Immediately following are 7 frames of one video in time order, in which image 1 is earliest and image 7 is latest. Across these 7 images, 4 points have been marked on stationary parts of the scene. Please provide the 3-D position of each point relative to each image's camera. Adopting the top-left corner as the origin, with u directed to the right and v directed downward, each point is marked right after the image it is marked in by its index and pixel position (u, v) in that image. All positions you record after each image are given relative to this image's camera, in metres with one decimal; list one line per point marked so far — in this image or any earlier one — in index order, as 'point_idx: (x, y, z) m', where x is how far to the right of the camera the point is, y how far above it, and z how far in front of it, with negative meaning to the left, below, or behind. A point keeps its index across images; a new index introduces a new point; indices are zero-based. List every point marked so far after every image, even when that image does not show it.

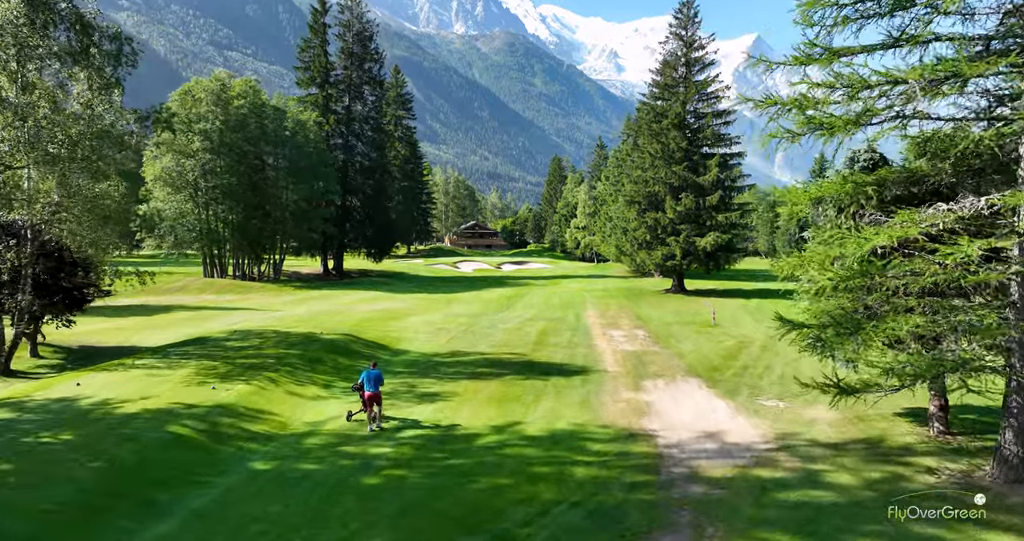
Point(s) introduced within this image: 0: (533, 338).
0: (+0.5, -1.8, +18.0) m
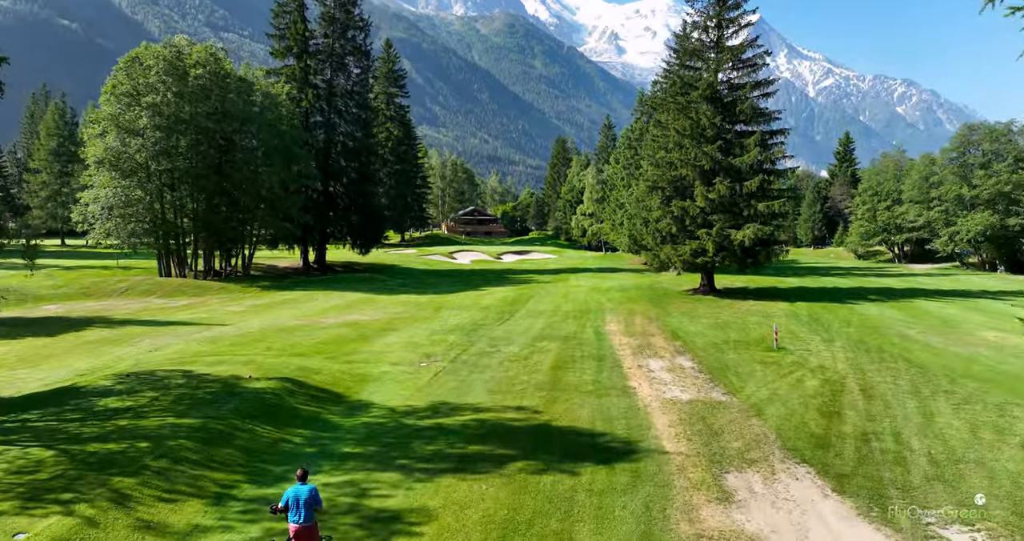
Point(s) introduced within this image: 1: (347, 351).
0: (+0.6, -2.0, +13.3) m
1: (-3.7, -1.9, +15.6) m
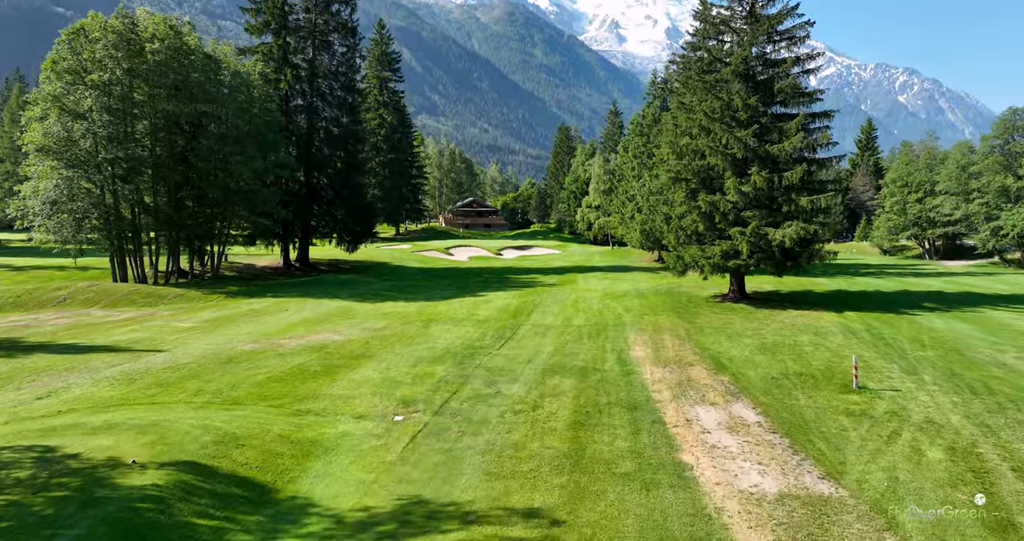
0: (+0.7, -2.4, +9.7) m
1: (-3.6, -2.2, +11.9) m
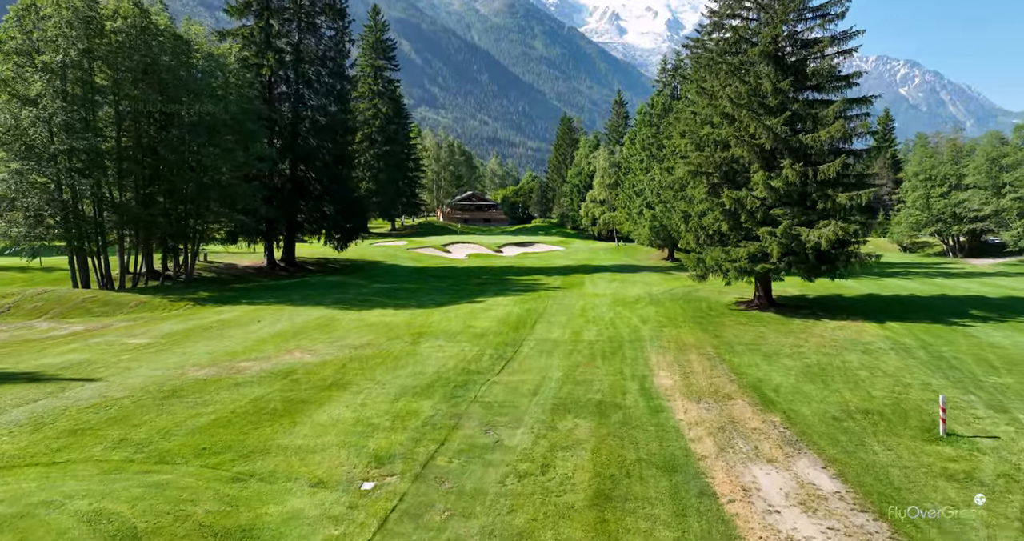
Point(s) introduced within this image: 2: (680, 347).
0: (+0.8, -2.7, +7.2) m
1: (-3.6, -2.5, +9.4) m
2: (+4.0, -1.8, +16.5) m
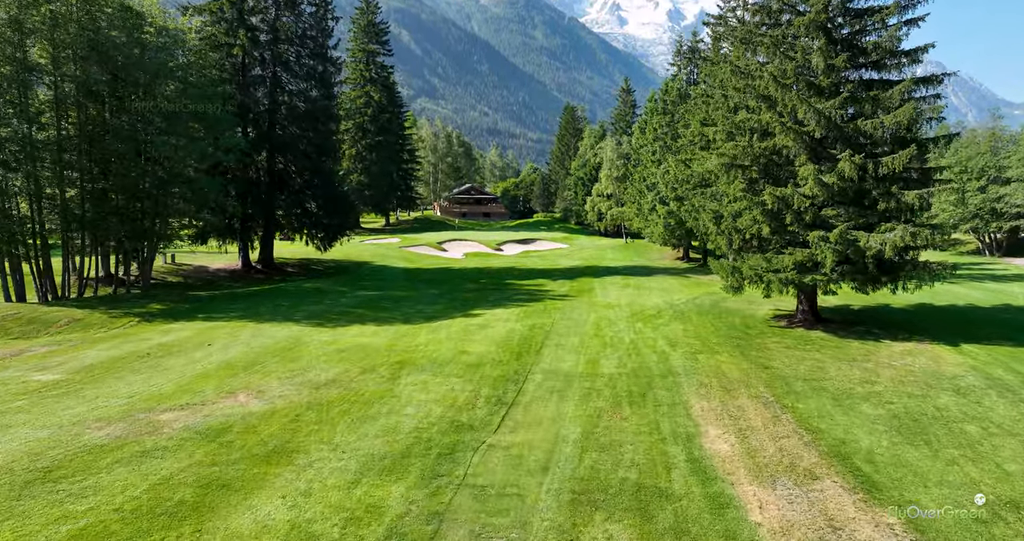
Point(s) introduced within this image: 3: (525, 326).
0: (+0.8, -3.2, +3.9) m
1: (-3.6, -2.9, +6.1) m
2: (+4.1, -2.2, +13.2) m
3: (+0.4, -1.5, +18.9) m
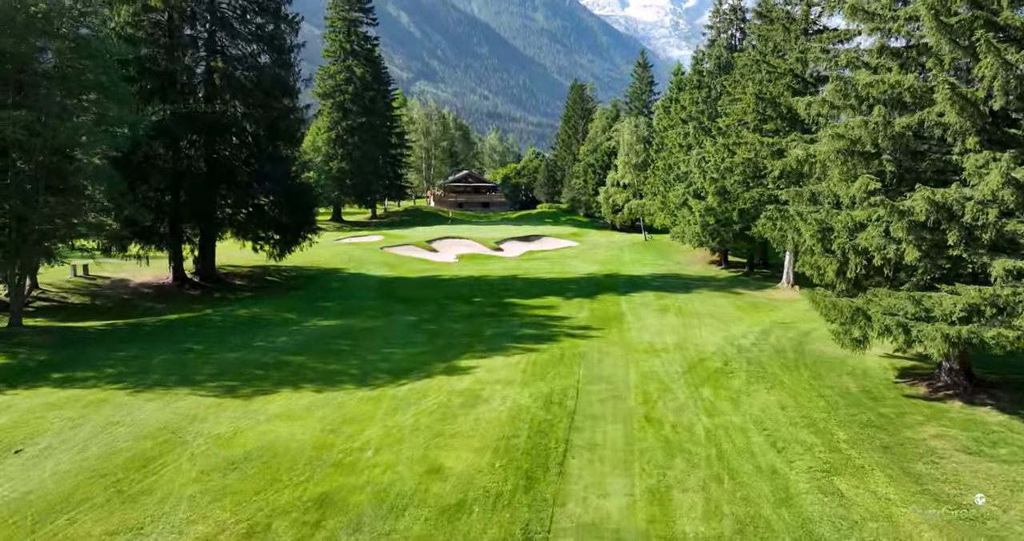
0: (+0.9, -4.3, -2.6) m
1: (-3.5, -4.0, -0.4) m
2: (+4.2, -3.1, +6.7) m
3: (+0.5, -2.3, +12.4) m
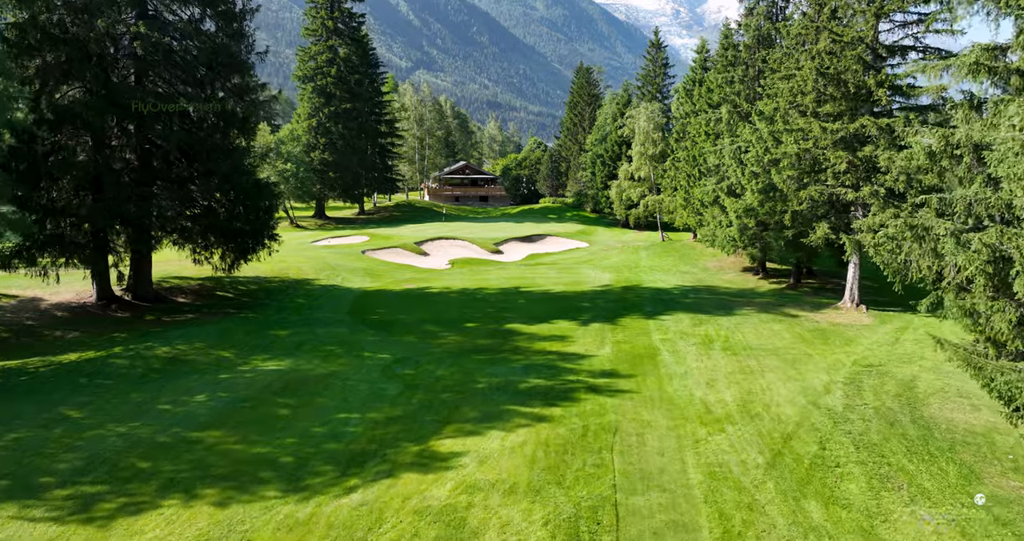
0: (+0.9, -5.2, -7.2) m
1: (-3.5, -4.8, -5.0) m
2: (+4.2, -3.8, +2.0) m
3: (+0.5, -3.0, +7.8) m
